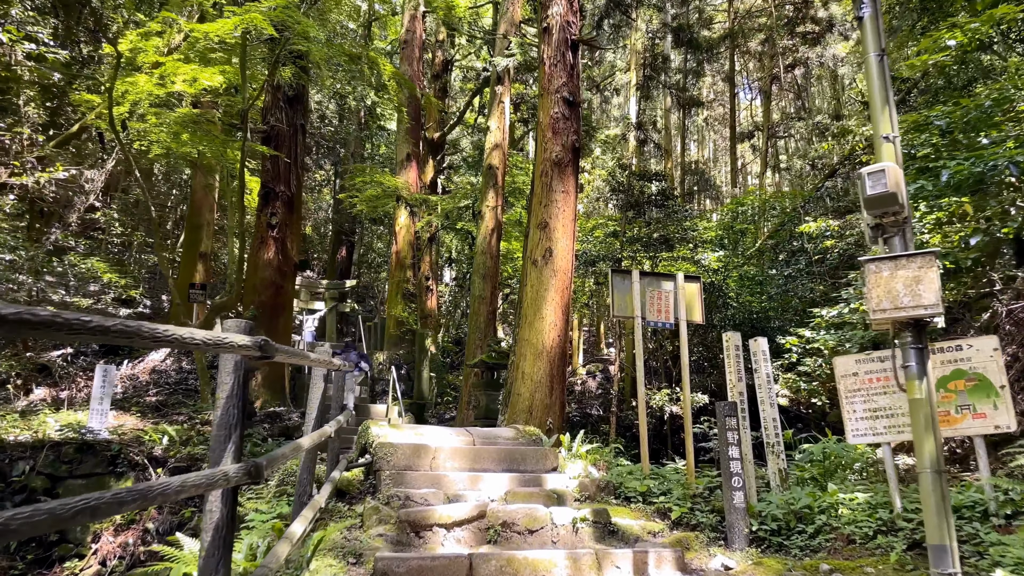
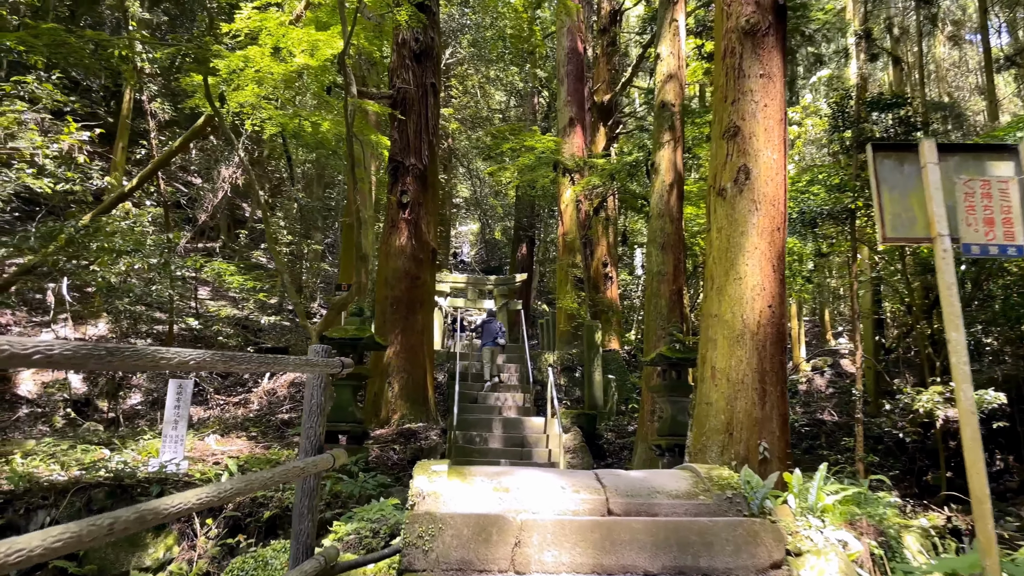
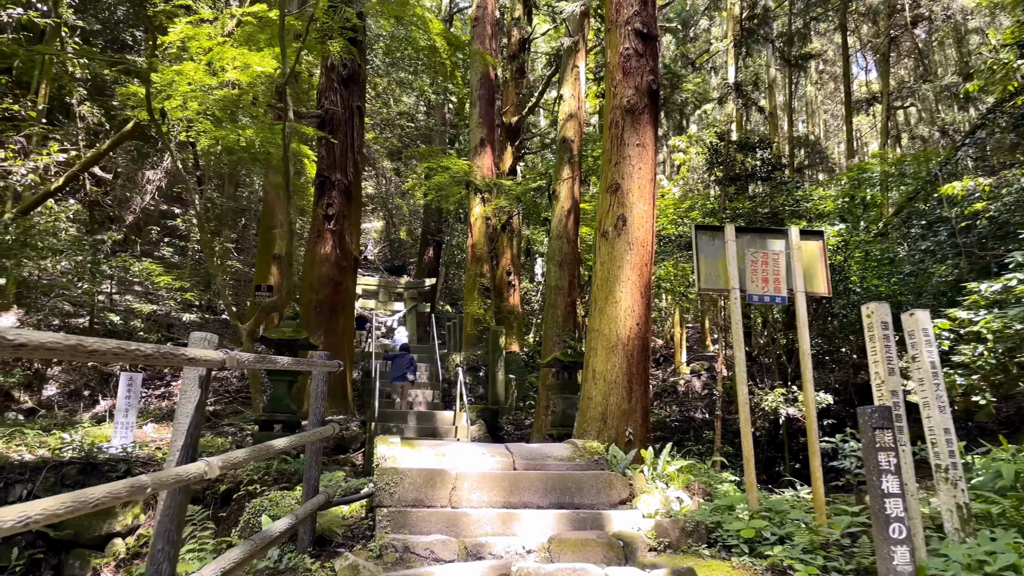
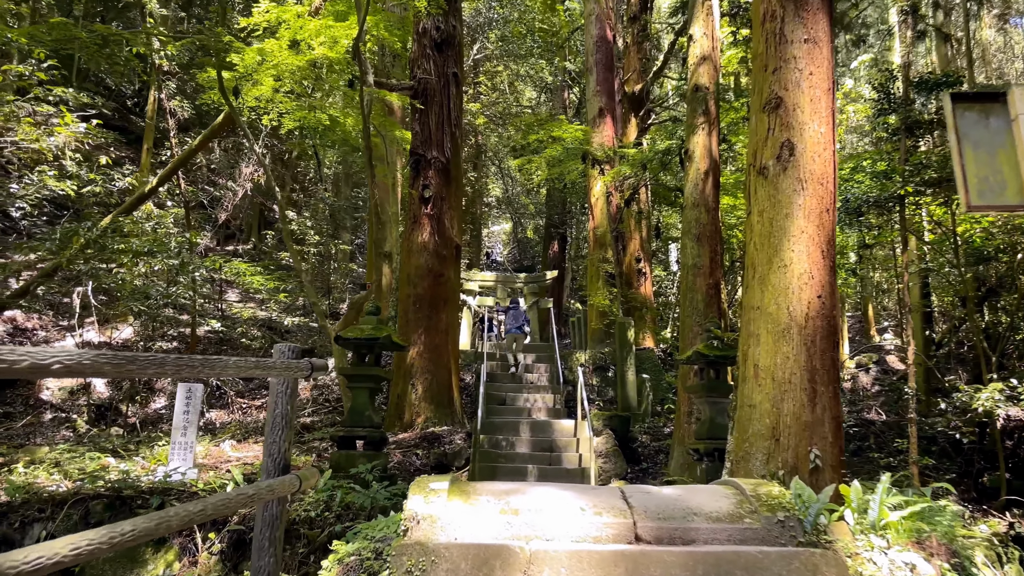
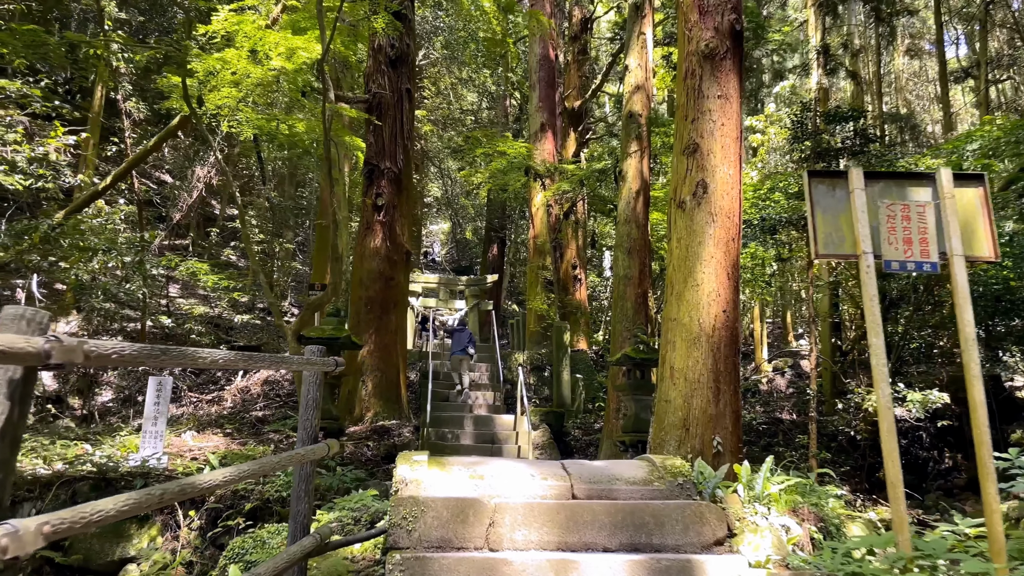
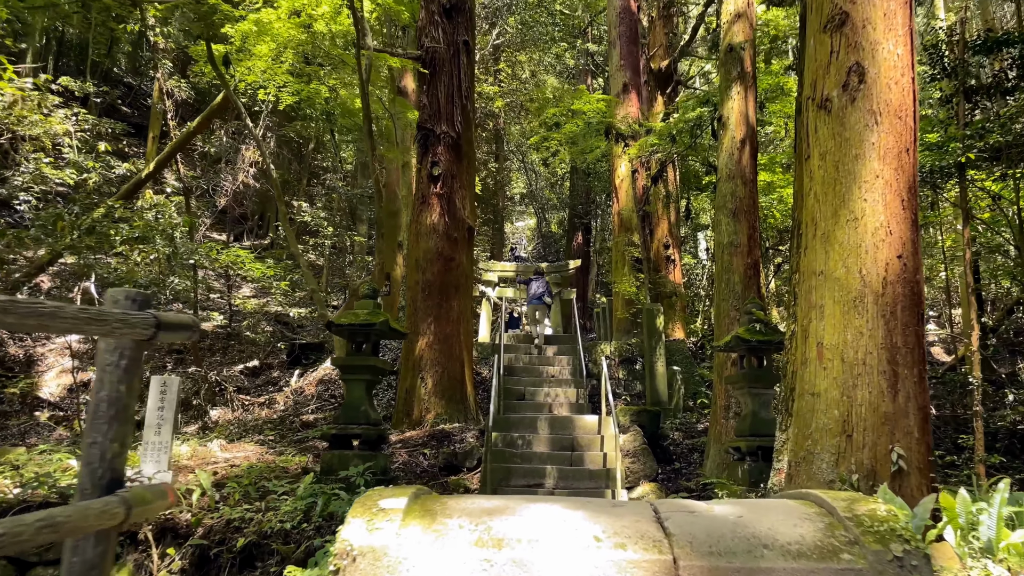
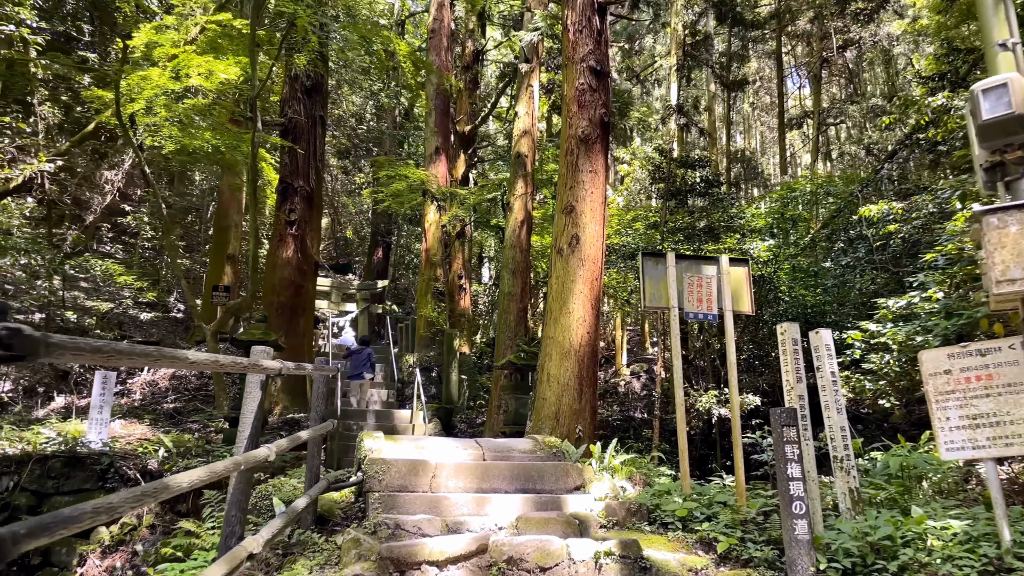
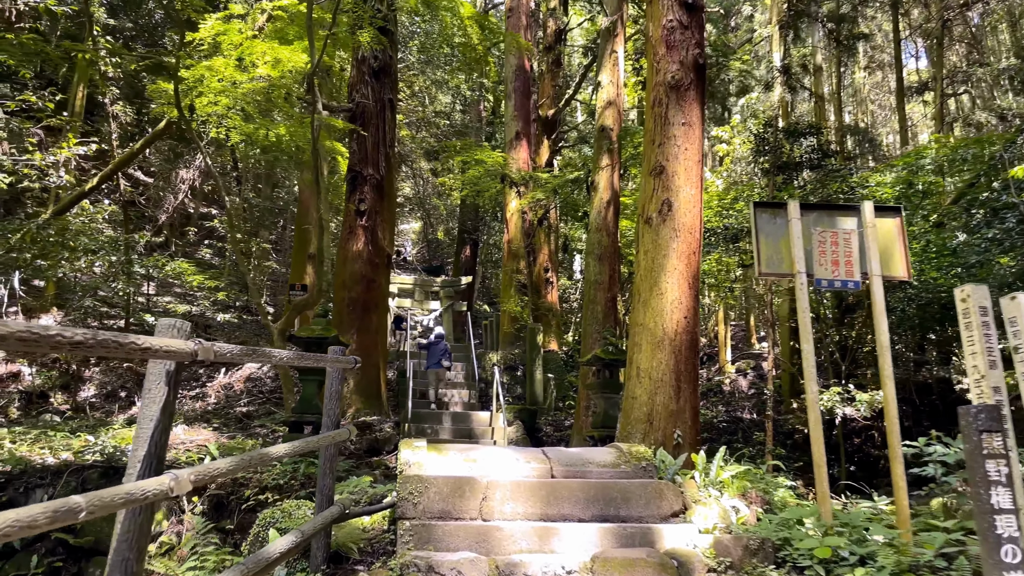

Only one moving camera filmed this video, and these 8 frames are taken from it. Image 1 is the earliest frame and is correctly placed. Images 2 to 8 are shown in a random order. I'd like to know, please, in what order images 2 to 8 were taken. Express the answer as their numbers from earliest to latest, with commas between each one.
7, 3, 8, 5, 2, 4, 6
